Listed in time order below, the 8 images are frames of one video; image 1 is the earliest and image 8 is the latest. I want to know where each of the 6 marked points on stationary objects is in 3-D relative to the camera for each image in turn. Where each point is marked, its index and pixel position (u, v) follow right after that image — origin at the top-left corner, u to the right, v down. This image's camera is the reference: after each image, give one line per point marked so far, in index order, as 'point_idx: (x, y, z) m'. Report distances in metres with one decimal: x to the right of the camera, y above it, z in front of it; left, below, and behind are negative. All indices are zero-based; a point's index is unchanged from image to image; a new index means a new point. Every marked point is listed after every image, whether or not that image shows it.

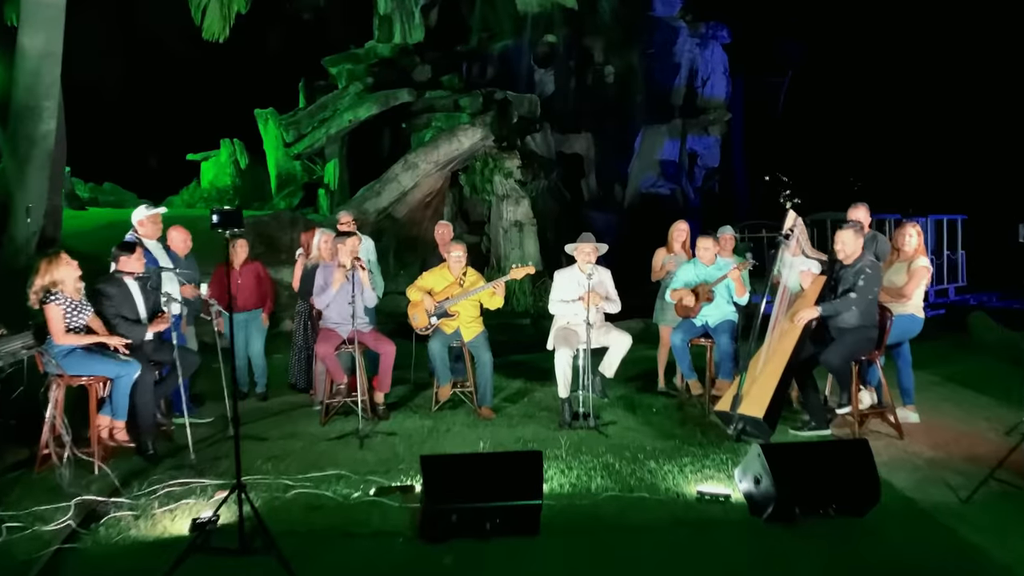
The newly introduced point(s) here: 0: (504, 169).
0: (-0.1, +2.1, +13.0) m
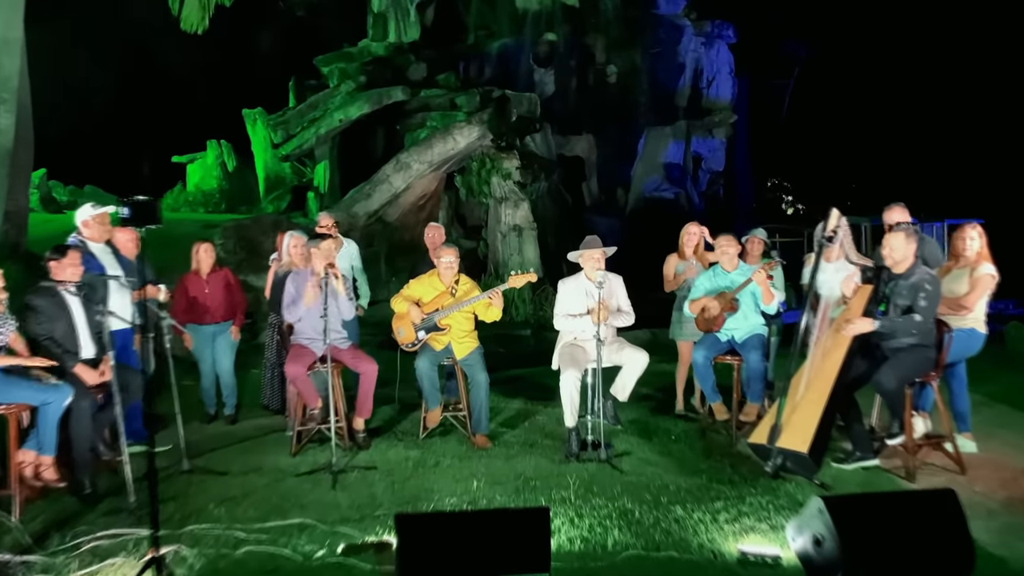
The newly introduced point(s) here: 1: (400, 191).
0: (-0.1, +2.0, +12.2) m
1: (-1.9, +1.6, +12.0) m
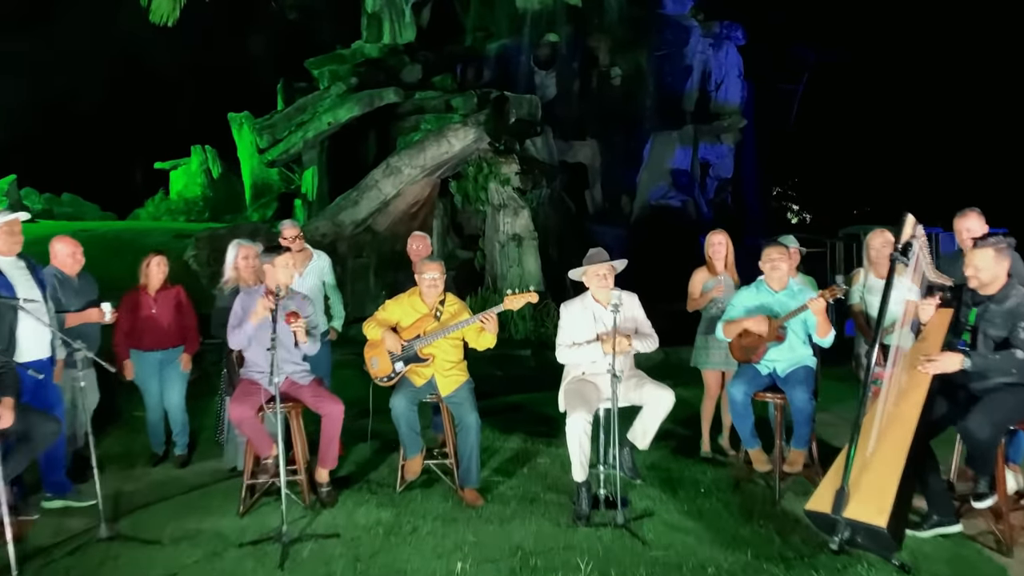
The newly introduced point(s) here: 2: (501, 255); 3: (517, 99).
0: (-0.2, +1.8, +11.4) m
1: (-1.9, +1.4, +11.2) m
2: (-0.2, +0.5, +11.6) m
3: (+0.1, +2.8, +11.3) m
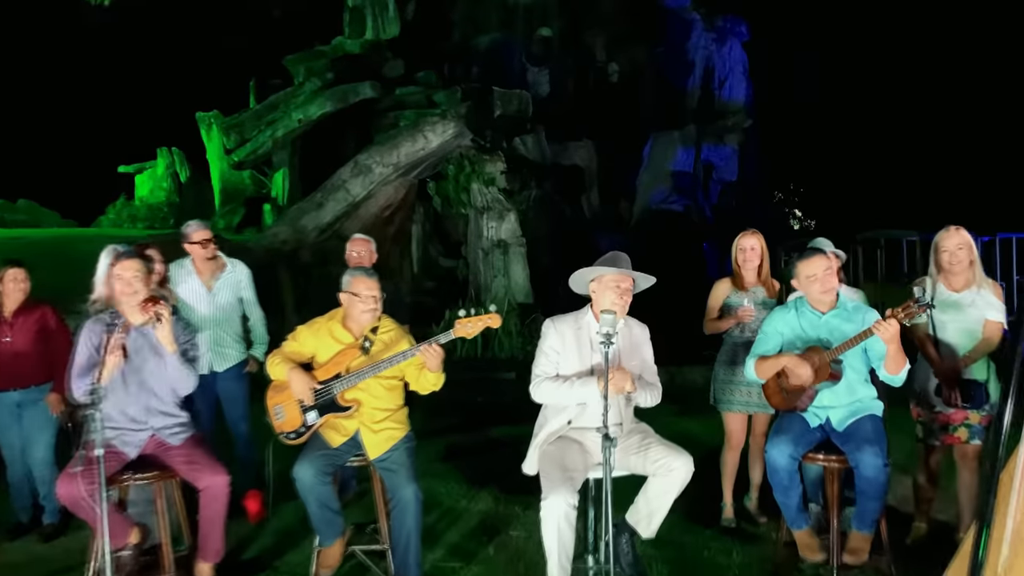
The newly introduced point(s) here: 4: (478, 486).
0: (-0.4, +1.6, +10.2) m
1: (-2.1, +1.2, +10.0) m
2: (-0.4, +0.3, +10.4) m
3: (-0.1, +2.6, +10.1) m
4: (-0.3, -1.3, +4.8) m
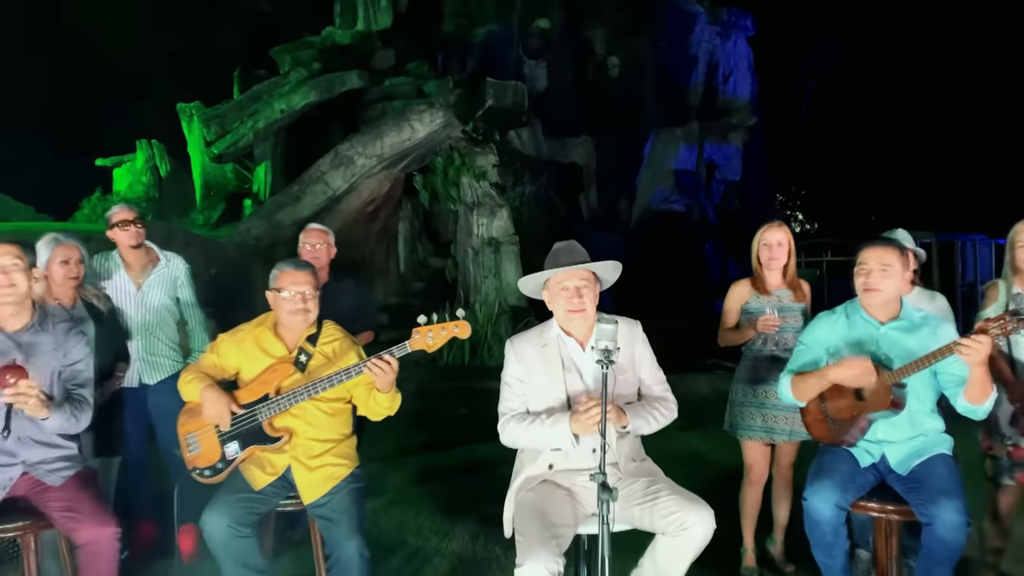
0: (-0.5, +1.6, +9.5) m
1: (-2.2, +1.2, +9.3) m
2: (-0.5, +0.3, +9.7) m
3: (-0.2, +2.6, +9.4) m
4: (-0.4, -1.3, +4.1) m
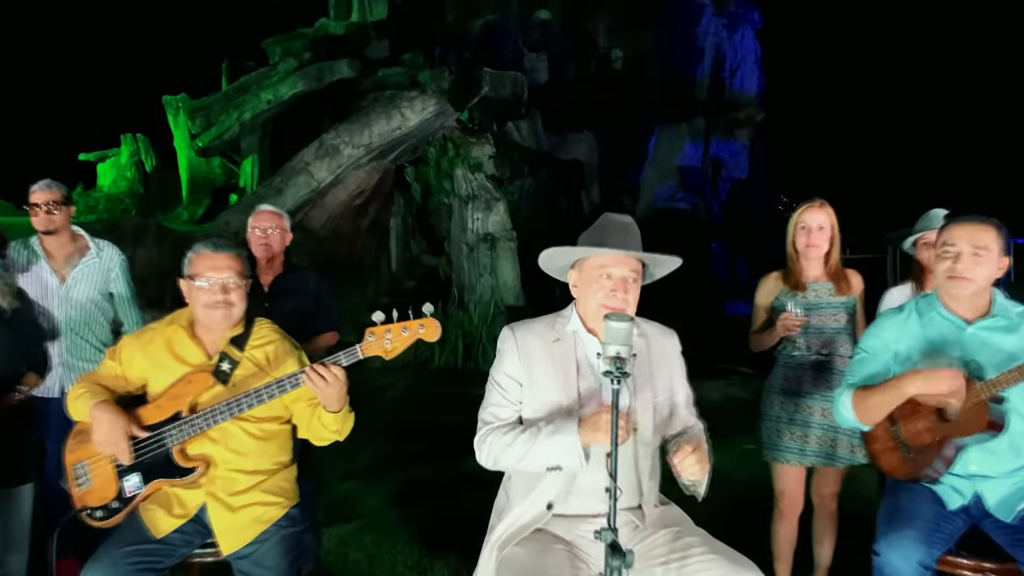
0: (-0.5, +1.6, +9.0) m
1: (-2.2, +1.2, +8.7) m
2: (-0.5, +0.3, +9.1) m
3: (-0.2, +2.6, +8.9) m
4: (-0.4, -1.3, +3.6) m
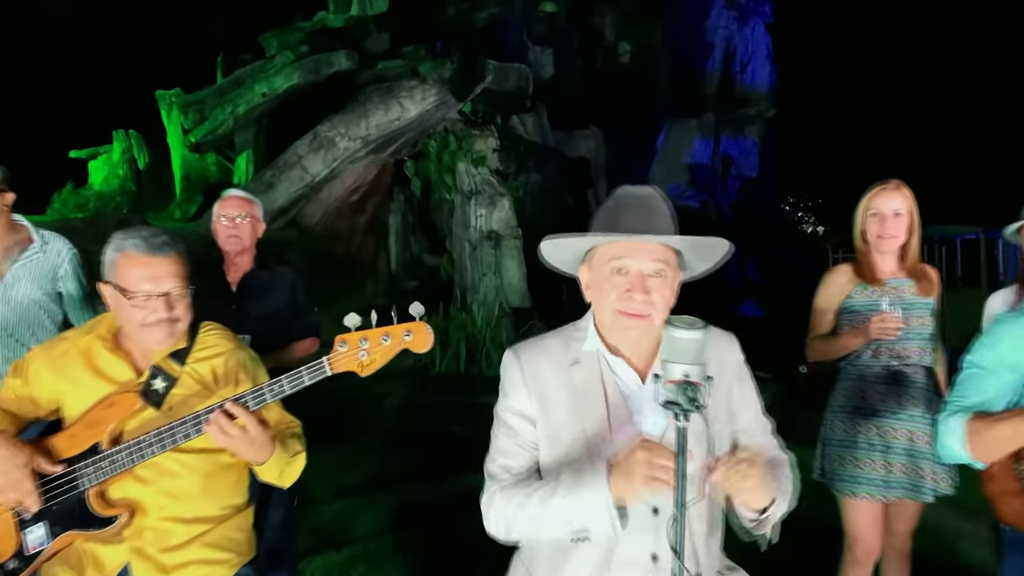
0: (-0.4, +1.6, +8.5) m
1: (-2.2, +1.2, +8.3) m
2: (-0.5, +0.3, +8.7) m
3: (-0.1, +2.6, +8.4) m
4: (-0.4, -1.3, +3.1) m
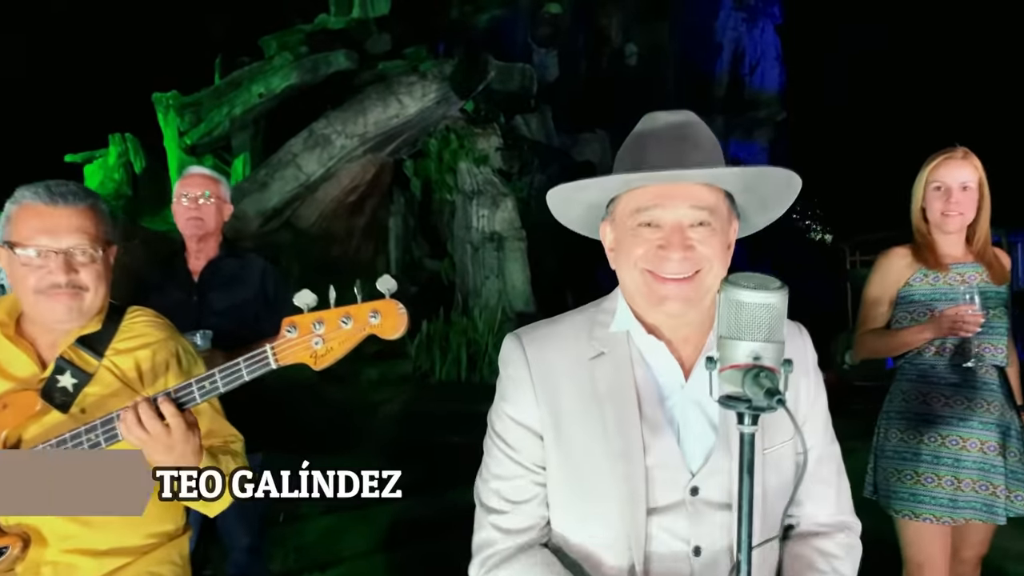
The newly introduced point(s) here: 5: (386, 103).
0: (-0.4, +1.5, +8.2) m
1: (-2.1, +1.2, +8.0) m
2: (-0.4, +0.3, +8.4) m
3: (-0.1, +2.6, +8.1) m
4: (-0.4, -1.2, +2.8) m
5: (-1.4, +2.0, +7.8) m
